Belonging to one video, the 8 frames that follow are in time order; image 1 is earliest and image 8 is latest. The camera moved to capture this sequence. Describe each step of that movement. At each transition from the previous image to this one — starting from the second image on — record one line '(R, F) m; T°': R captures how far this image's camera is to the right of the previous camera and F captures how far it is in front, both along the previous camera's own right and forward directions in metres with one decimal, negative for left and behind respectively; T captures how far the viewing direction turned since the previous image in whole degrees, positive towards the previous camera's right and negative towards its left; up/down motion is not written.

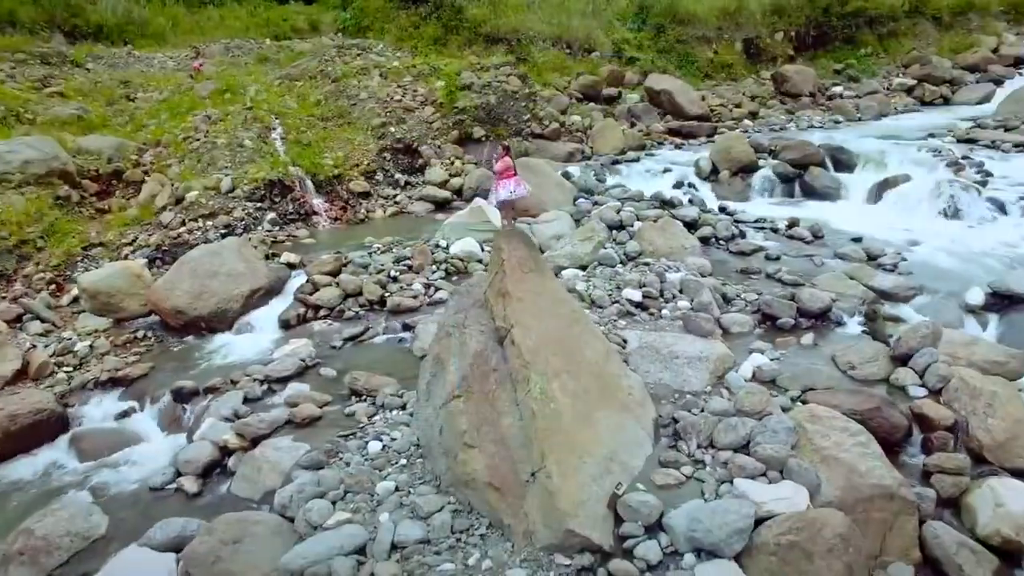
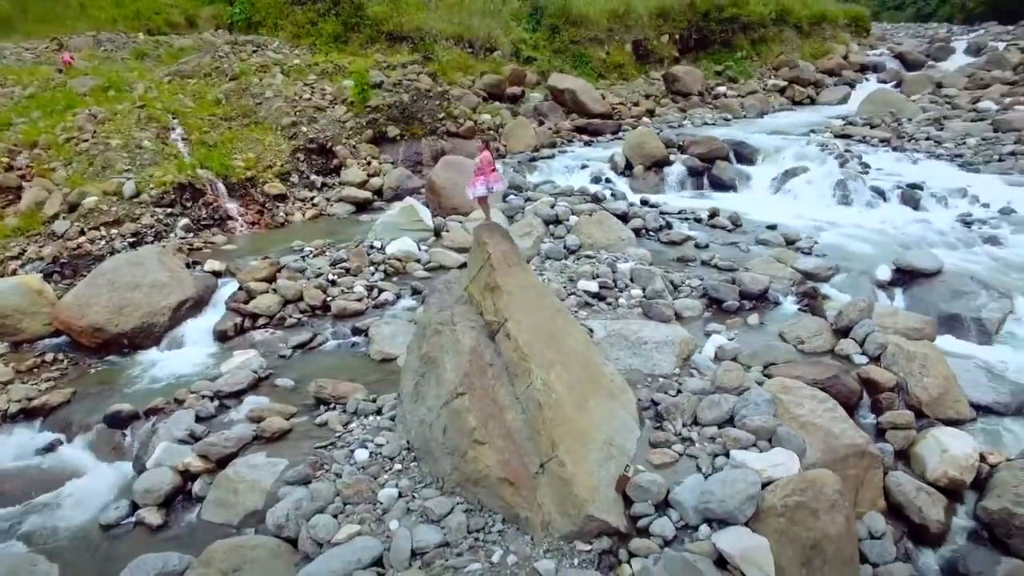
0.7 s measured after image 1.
(-0.7, +0.1) m; +10°
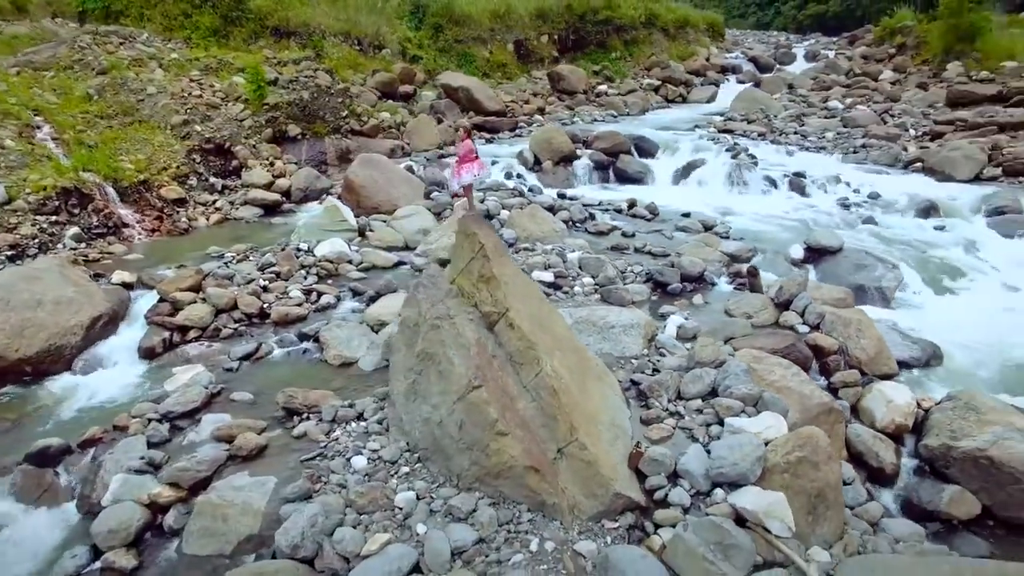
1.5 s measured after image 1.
(-0.9, +0.1) m; +11°
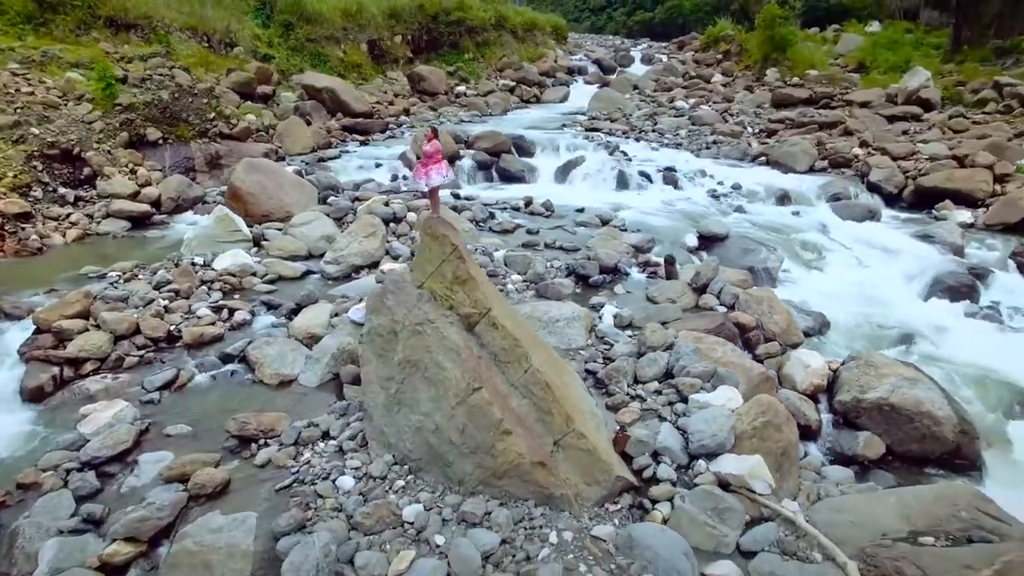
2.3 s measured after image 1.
(-0.9, +0.1) m; +14°
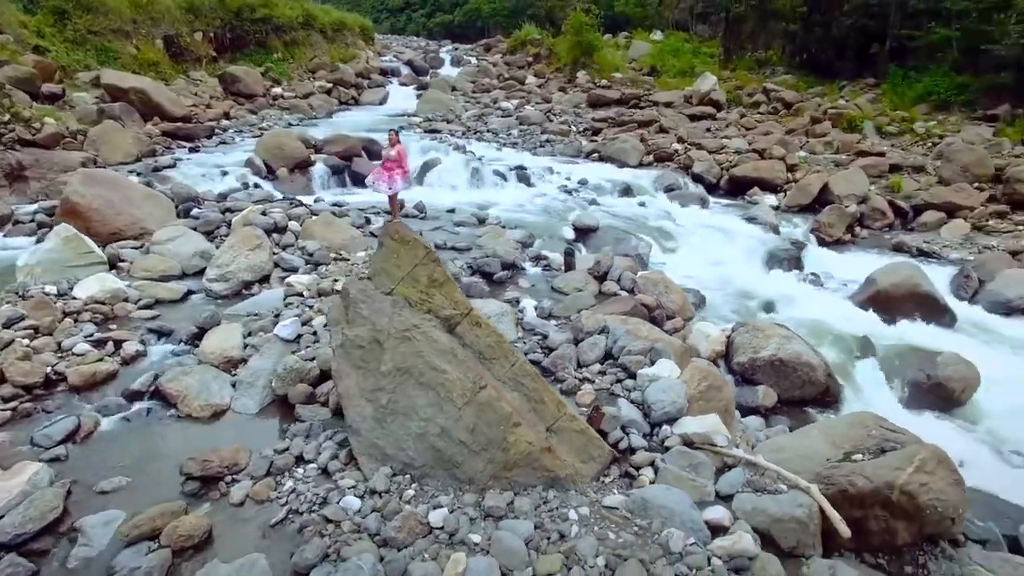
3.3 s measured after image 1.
(-1.3, 0.0) m; +17°
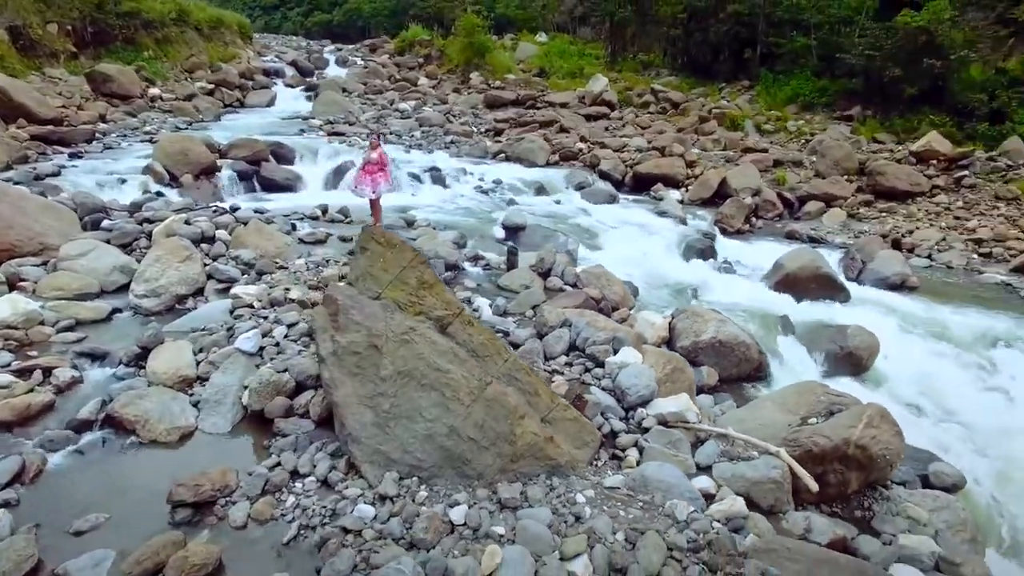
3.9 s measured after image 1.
(-0.8, -0.1) m; +10°
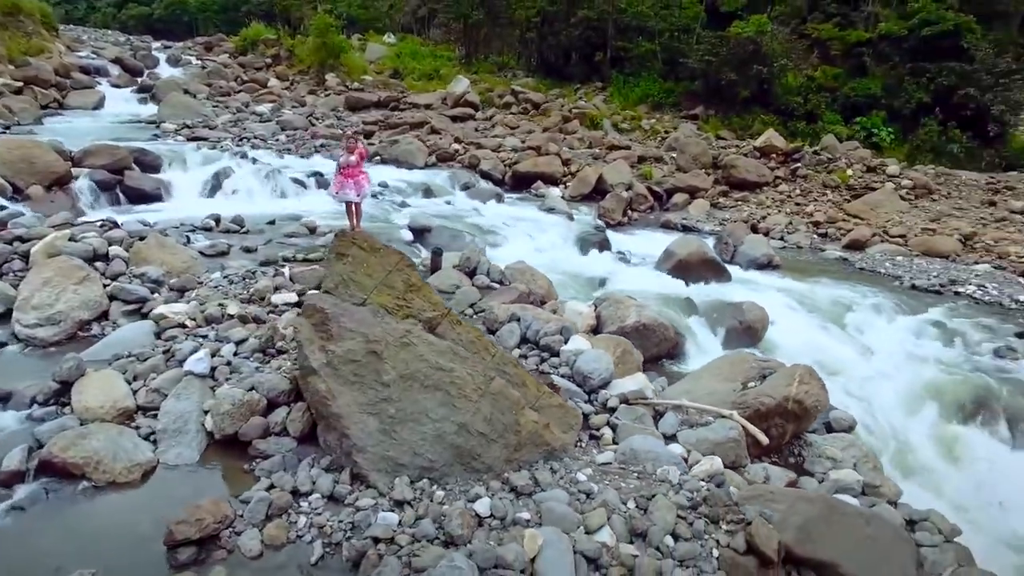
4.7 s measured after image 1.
(-1.0, 0.0) m; +14°
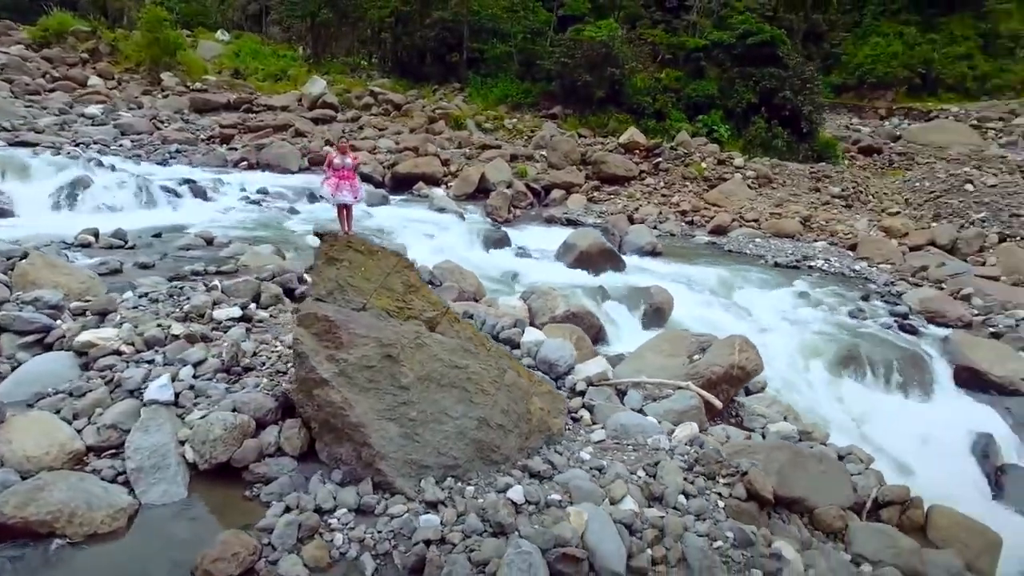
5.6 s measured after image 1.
(-1.2, 0.0) m; +14°
